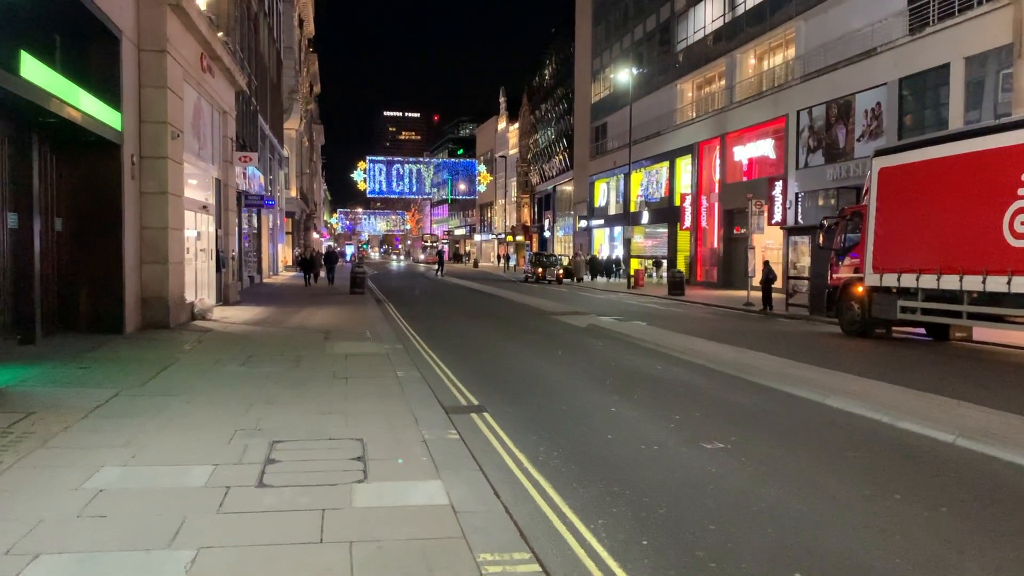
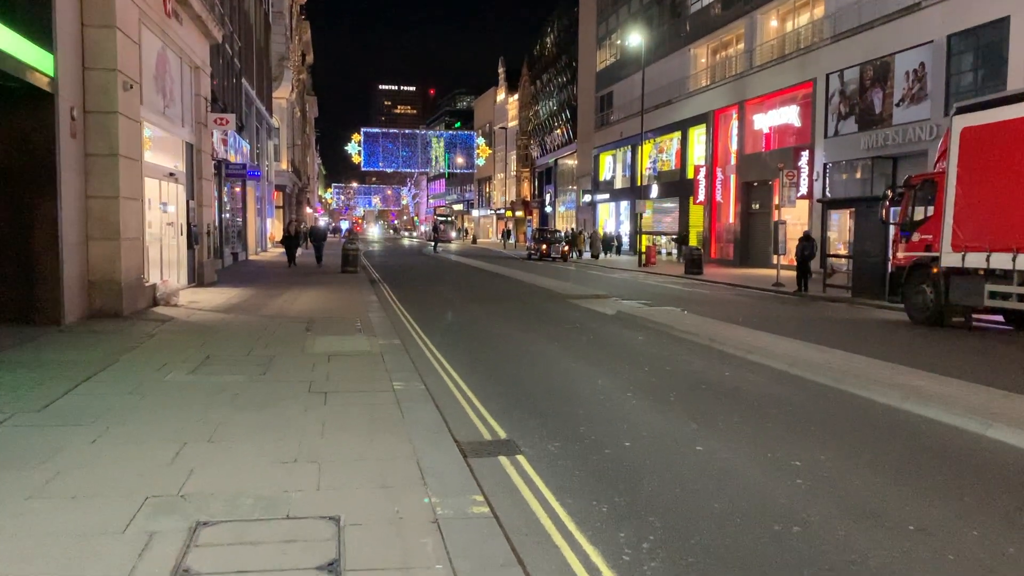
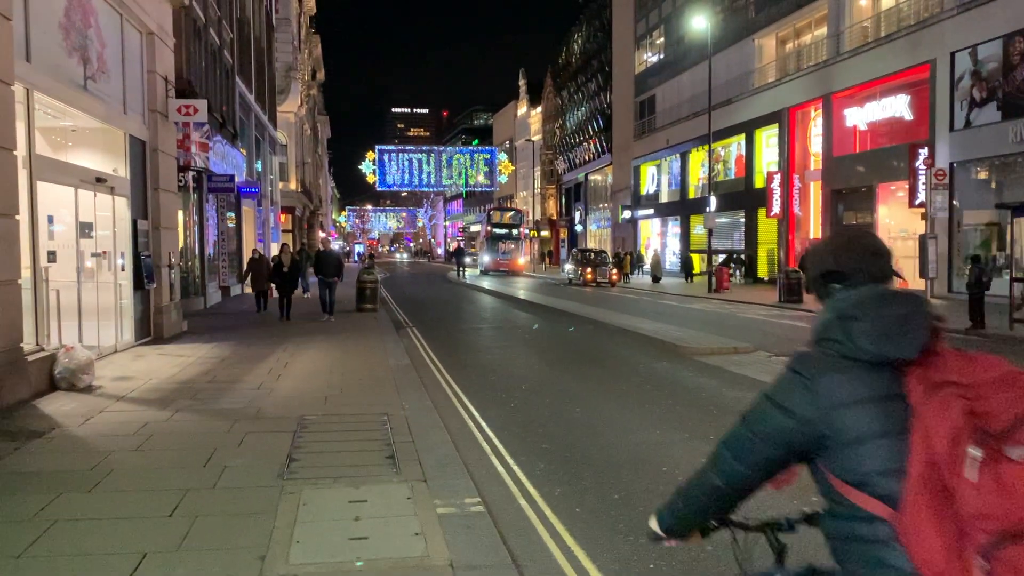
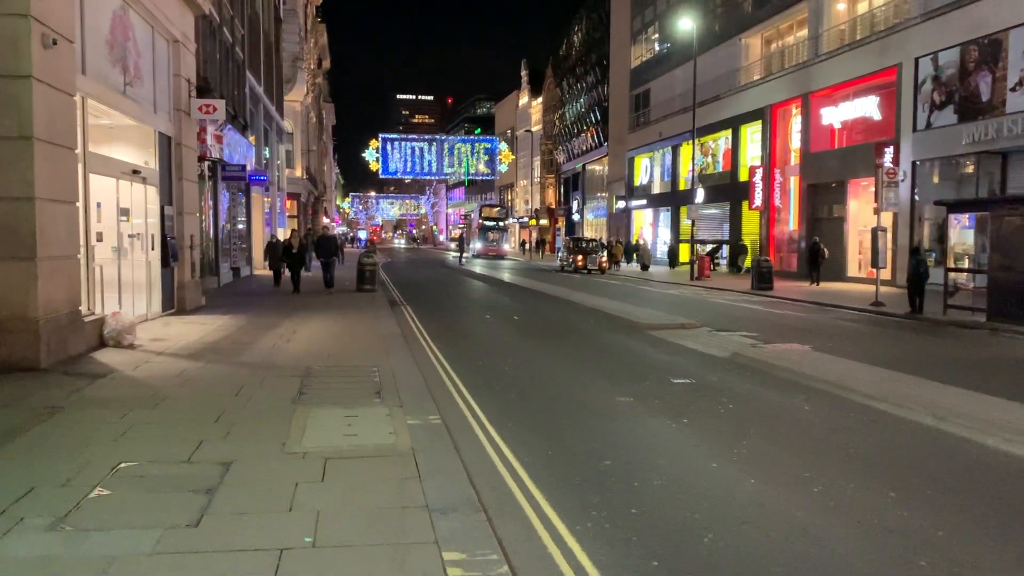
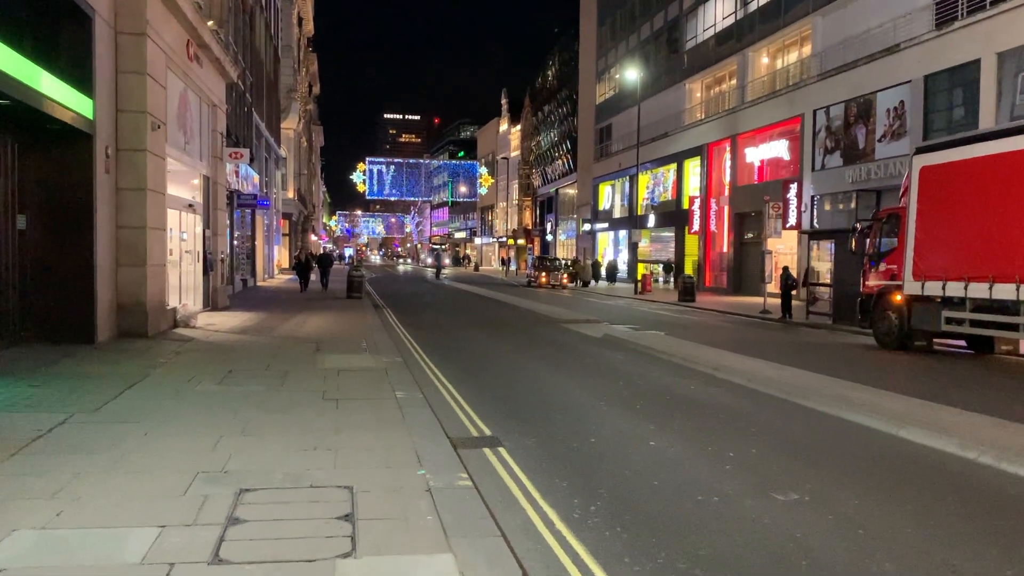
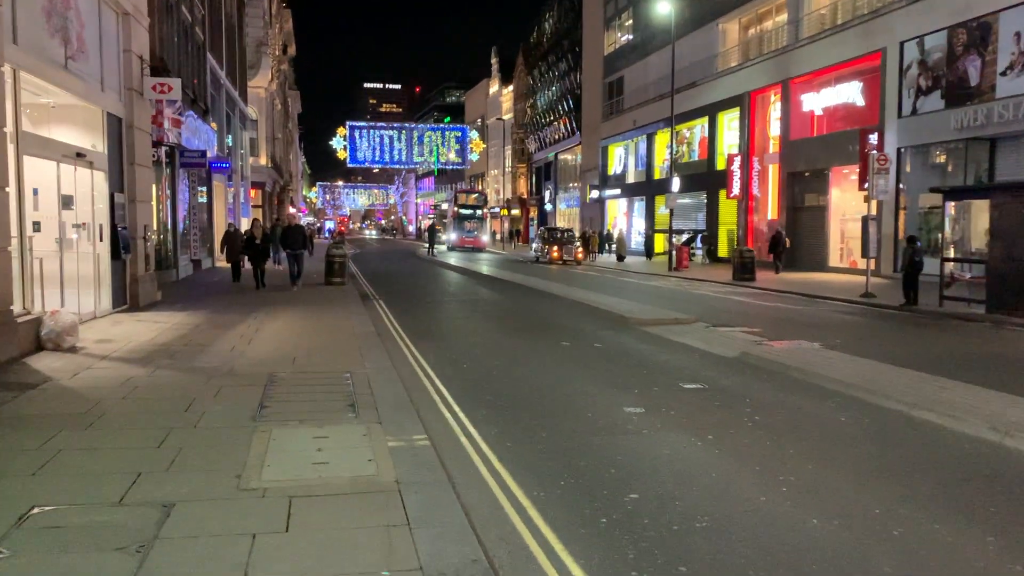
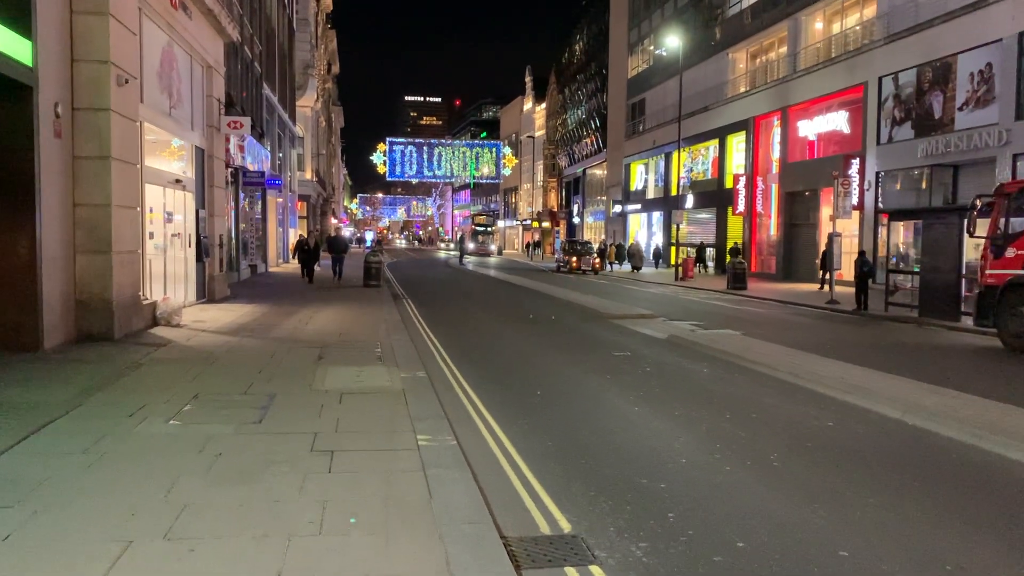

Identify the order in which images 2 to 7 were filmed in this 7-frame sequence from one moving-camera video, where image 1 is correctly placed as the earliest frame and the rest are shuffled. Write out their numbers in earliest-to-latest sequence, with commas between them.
5, 2, 7, 4, 6, 3
